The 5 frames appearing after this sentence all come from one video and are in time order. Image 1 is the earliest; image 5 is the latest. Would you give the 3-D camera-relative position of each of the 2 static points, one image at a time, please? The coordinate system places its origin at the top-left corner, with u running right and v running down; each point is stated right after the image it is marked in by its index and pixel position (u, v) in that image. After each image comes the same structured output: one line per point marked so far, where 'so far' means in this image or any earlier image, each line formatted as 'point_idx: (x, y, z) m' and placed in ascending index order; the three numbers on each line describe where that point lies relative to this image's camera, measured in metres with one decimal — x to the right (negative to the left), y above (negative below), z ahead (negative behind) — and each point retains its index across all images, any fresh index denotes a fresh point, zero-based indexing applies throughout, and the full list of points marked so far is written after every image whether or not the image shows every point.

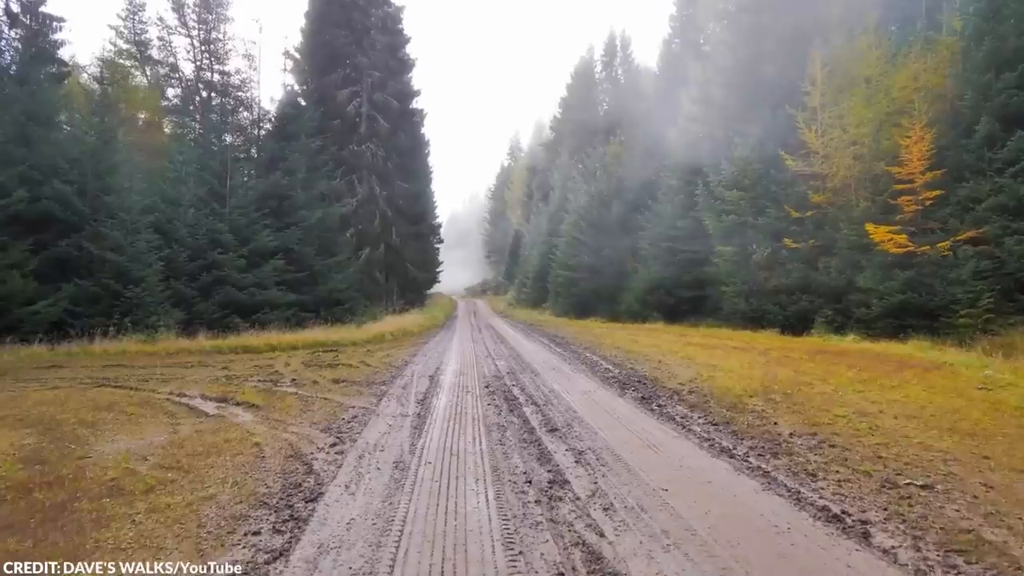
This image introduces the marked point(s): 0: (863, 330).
0: (+15.2, -1.8, +19.8) m
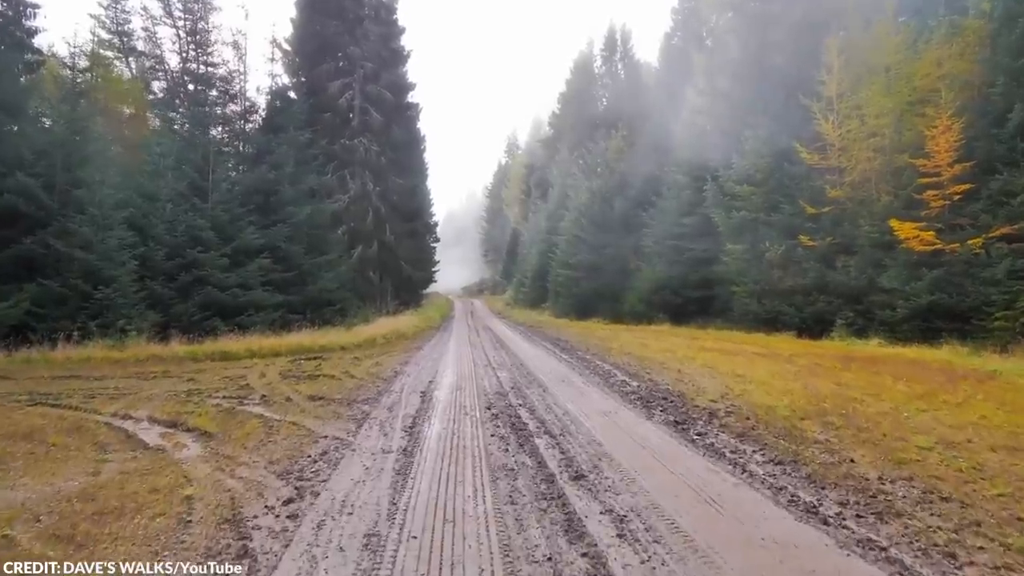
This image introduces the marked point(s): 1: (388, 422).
0: (+15.3, -1.8, +18.6) m
1: (-1.8, -1.9, +6.6) m
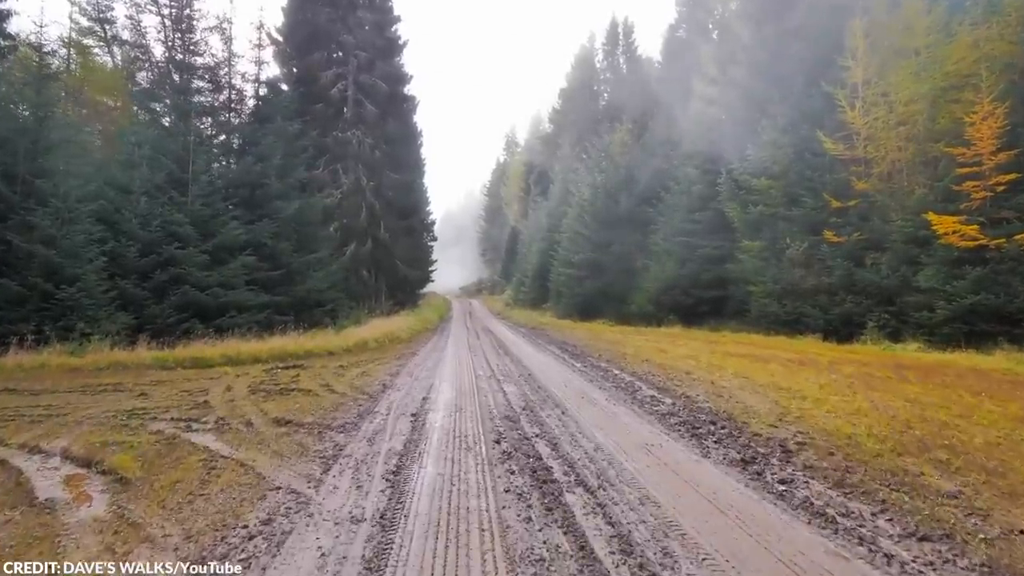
0: (+15.4, -1.8, +17.1) m
1: (-1.6, -1.9, +5.0) m
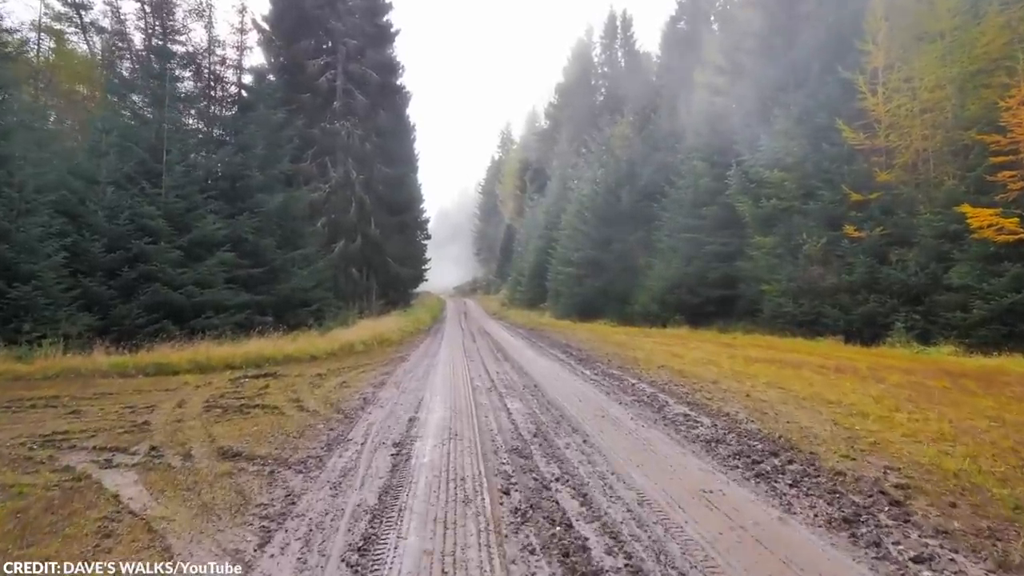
0: (+15.4, -1.8, +15.8) m
1: (-1.5, -1.9, +3.5) m
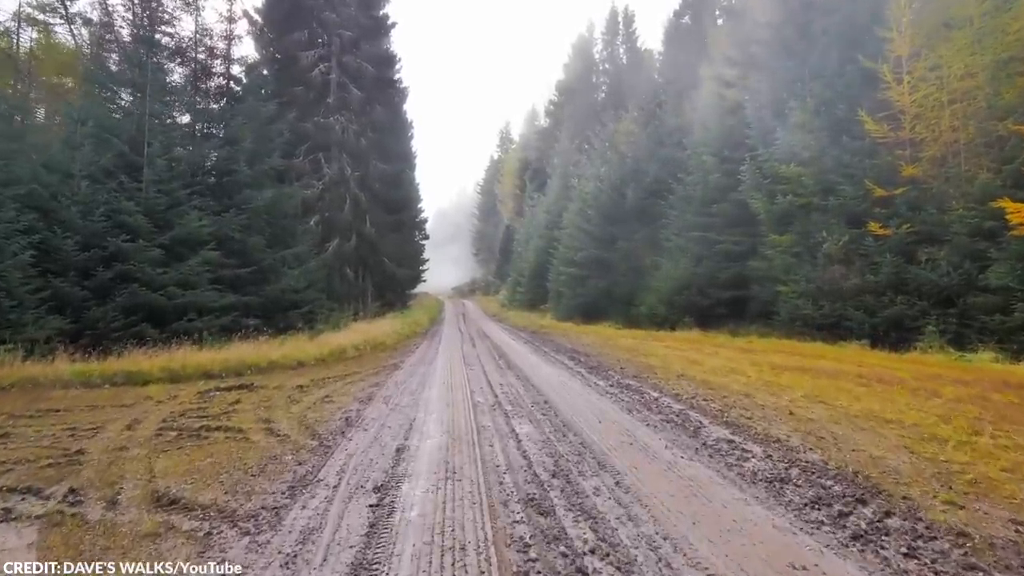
0: (+15.5, -1.8, +14.7) m
1: (-1.3, -1.9, +2.3) m
